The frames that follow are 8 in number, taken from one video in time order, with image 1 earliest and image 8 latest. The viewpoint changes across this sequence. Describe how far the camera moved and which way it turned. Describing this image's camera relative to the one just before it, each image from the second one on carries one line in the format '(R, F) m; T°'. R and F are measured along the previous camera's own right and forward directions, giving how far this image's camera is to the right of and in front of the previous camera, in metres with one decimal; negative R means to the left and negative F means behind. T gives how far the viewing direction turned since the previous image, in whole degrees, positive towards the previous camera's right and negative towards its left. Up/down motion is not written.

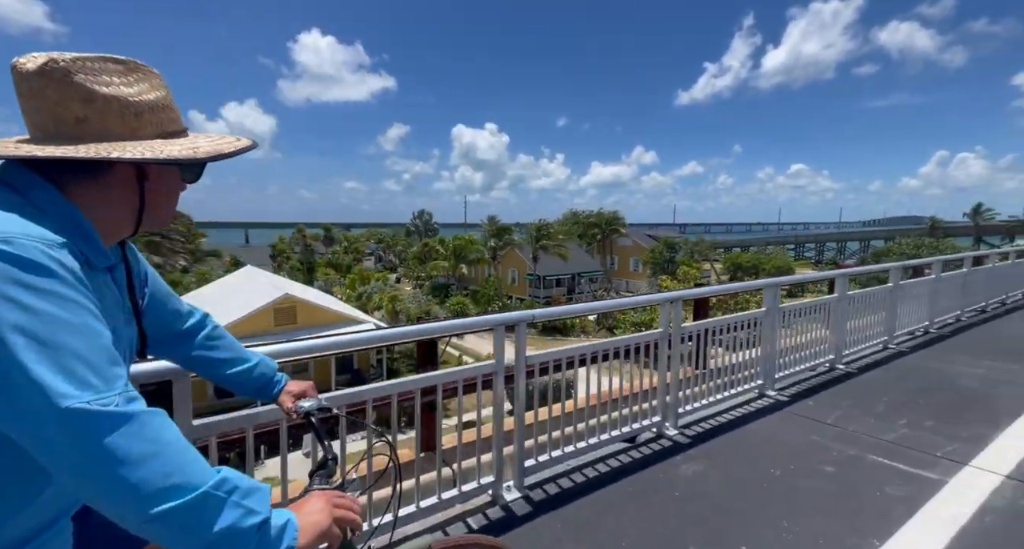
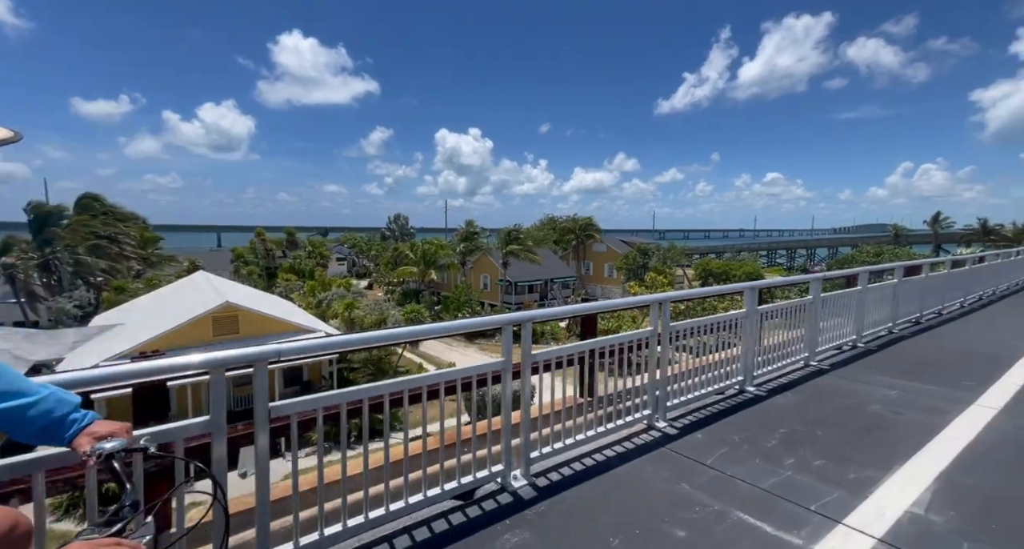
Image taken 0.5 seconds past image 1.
(+0.5, +0.2) m; +3°
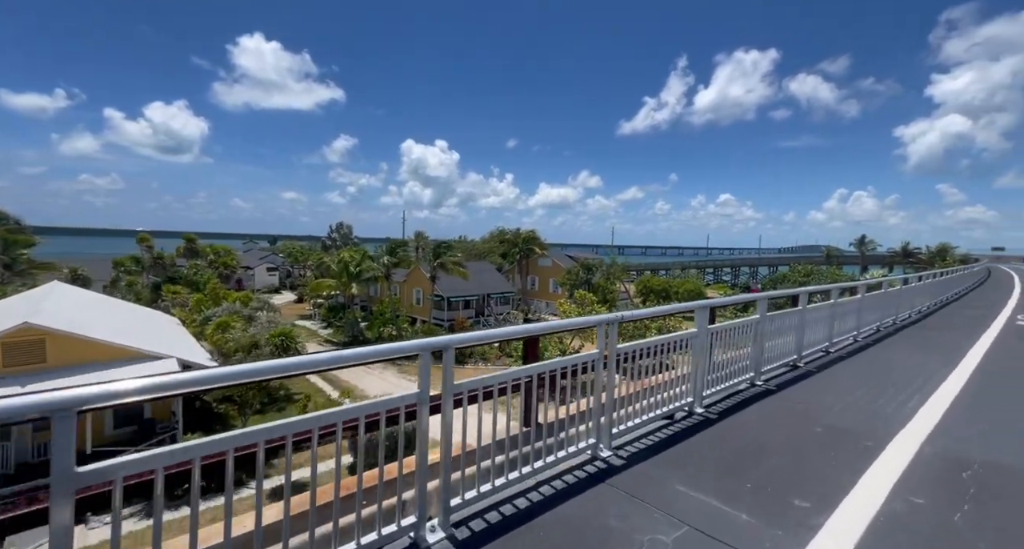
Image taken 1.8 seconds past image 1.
(+1.3, +1.0) m; +5°
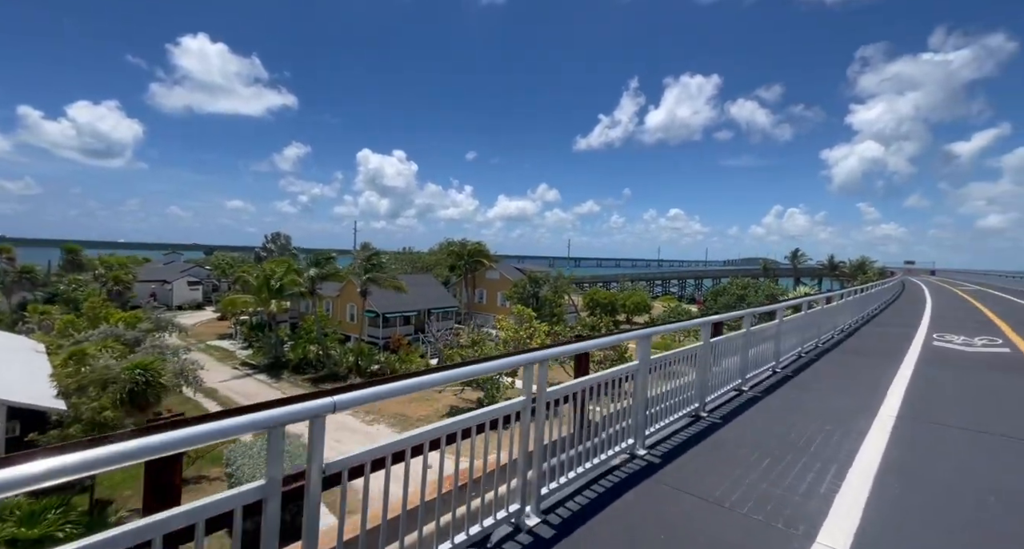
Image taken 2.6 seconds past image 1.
(+0.8, +0.8) m; +6°
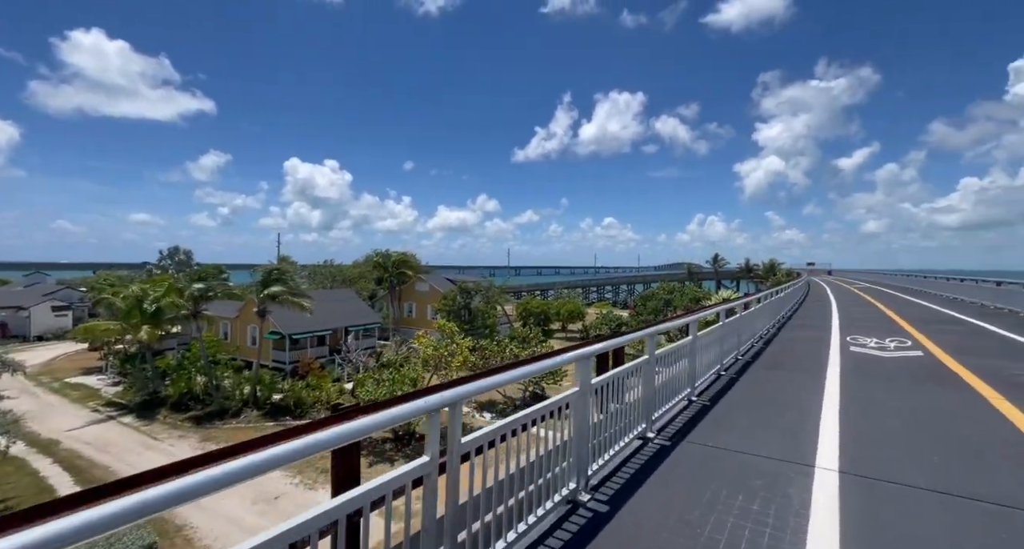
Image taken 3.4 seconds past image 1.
(+0.8, +1.3) m; +8°
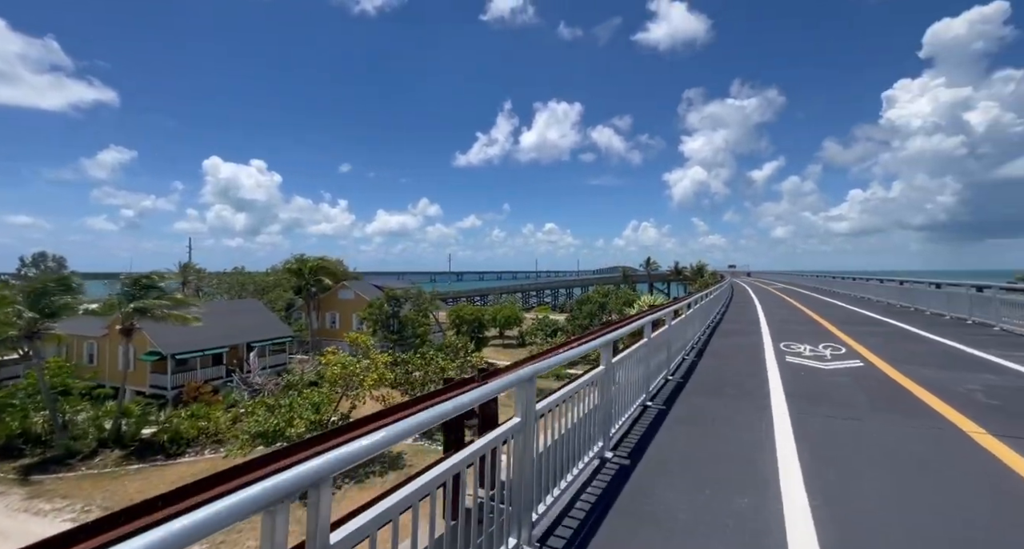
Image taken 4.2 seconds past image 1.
(+0.8, +1.7) m; +7°
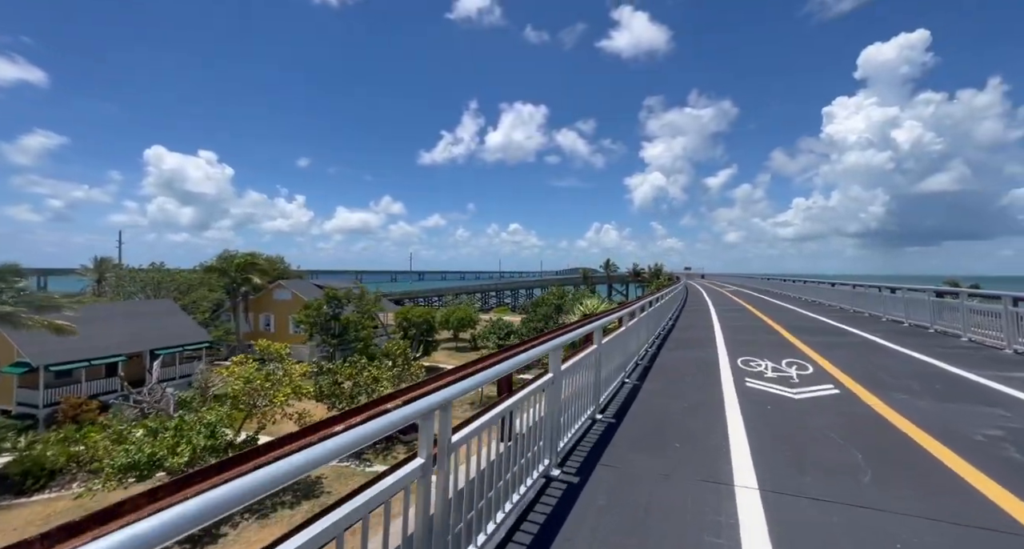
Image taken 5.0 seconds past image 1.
(+1.0, +1.9) m; +5°
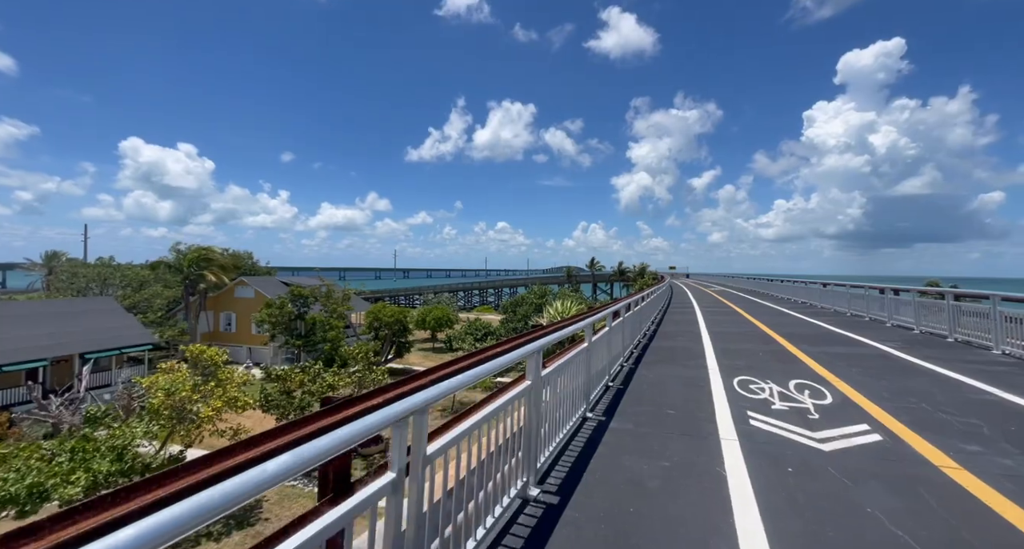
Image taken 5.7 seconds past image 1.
(+0.7, +1.9) m; +2°
